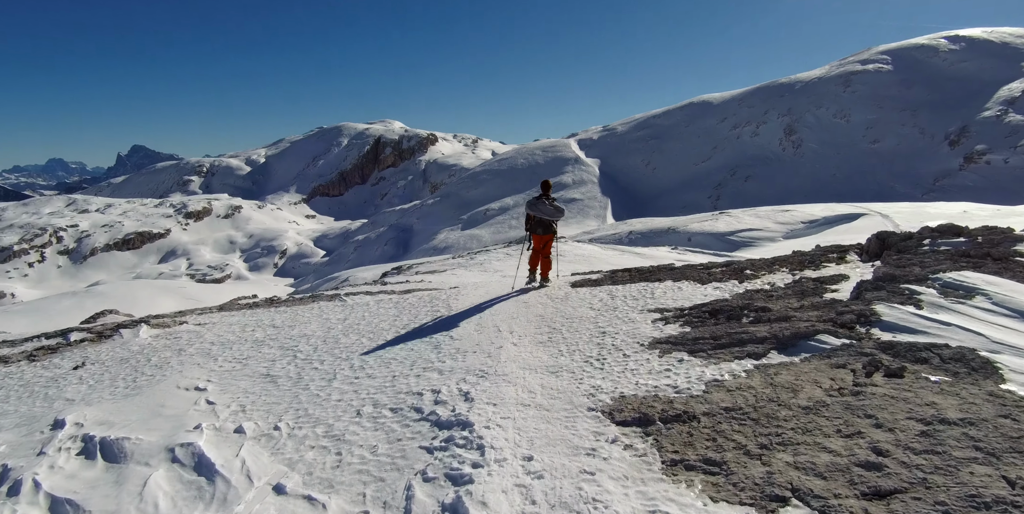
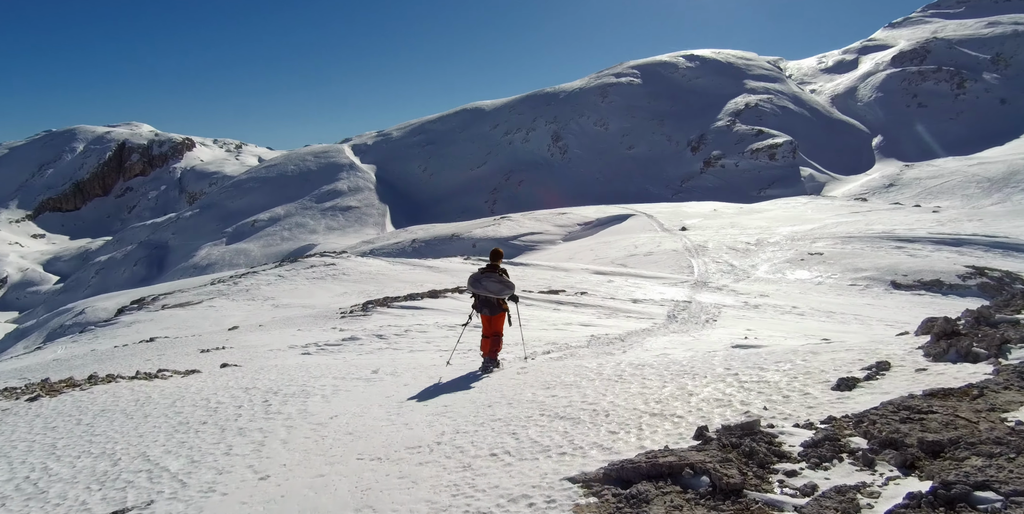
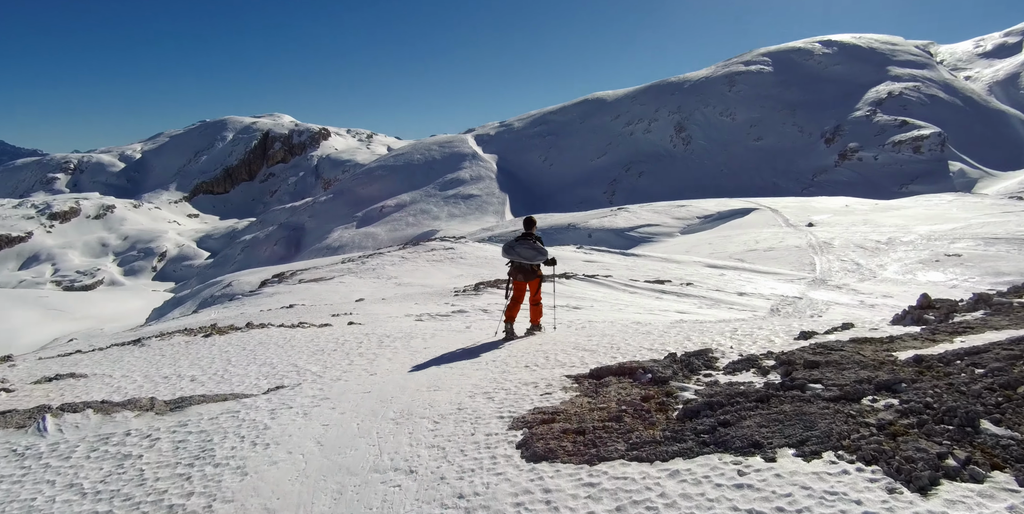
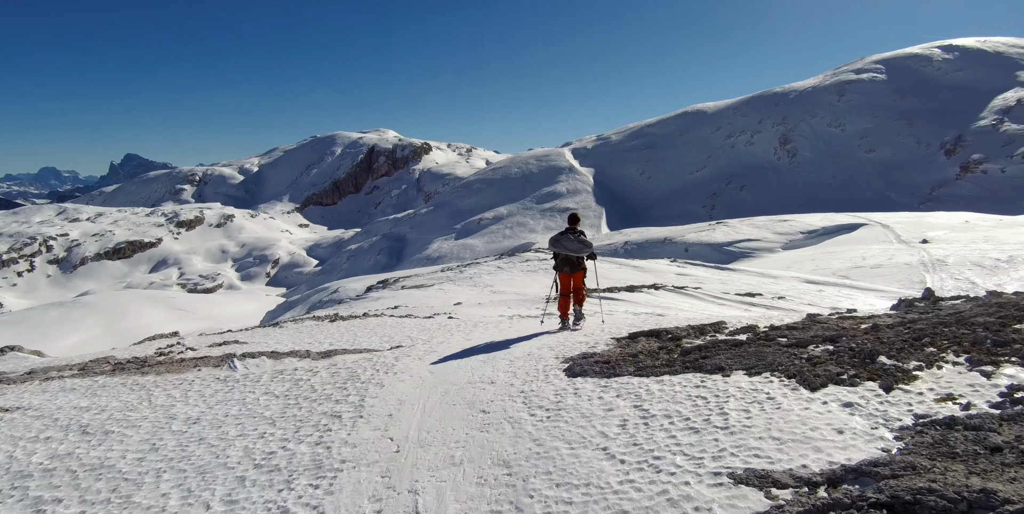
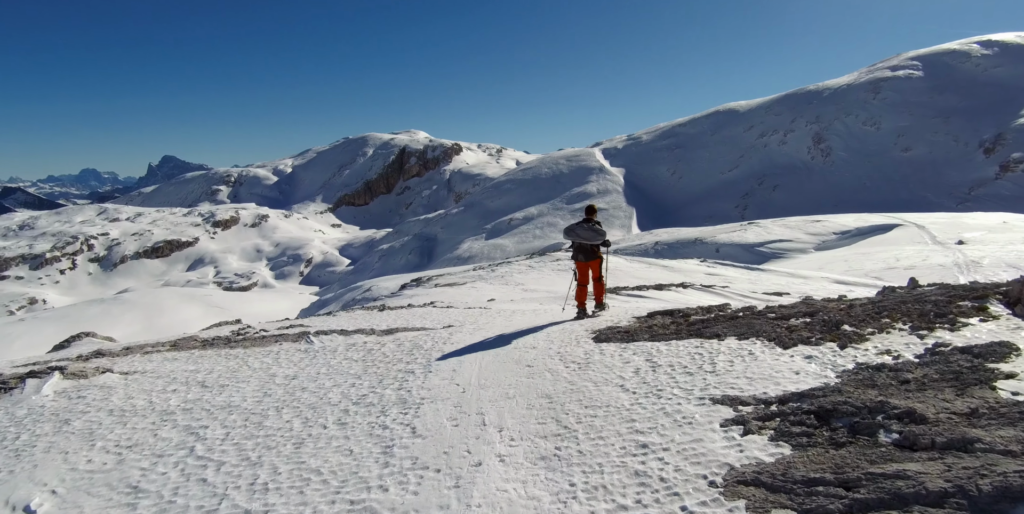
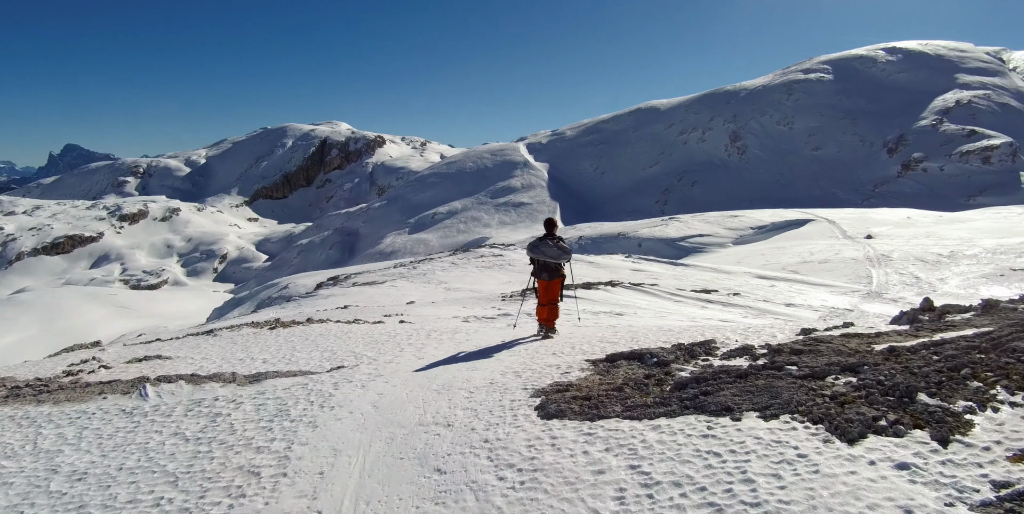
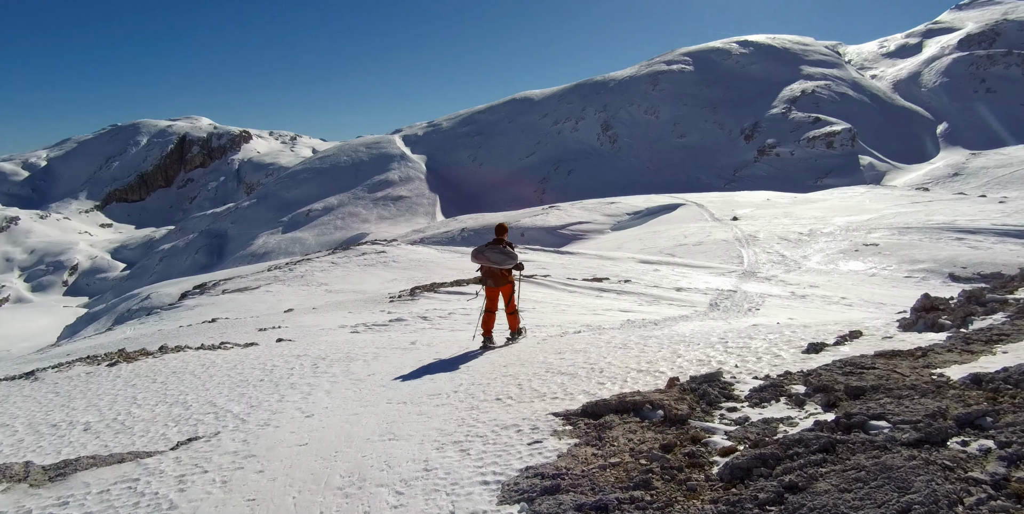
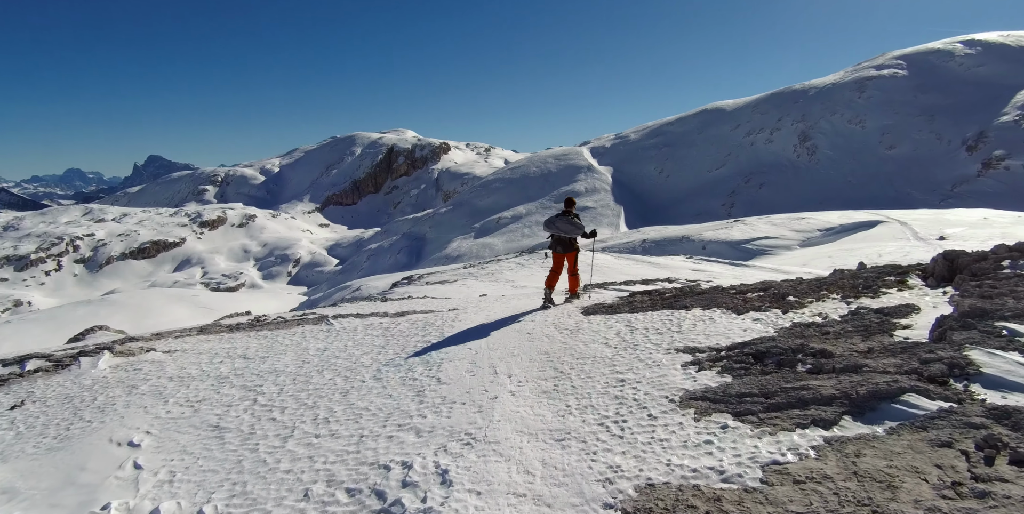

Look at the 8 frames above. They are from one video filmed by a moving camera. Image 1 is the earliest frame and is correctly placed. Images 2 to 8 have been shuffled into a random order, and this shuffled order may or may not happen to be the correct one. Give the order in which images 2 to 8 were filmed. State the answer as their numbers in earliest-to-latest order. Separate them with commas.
8, 5, 4, 6, 3, 7, 2
